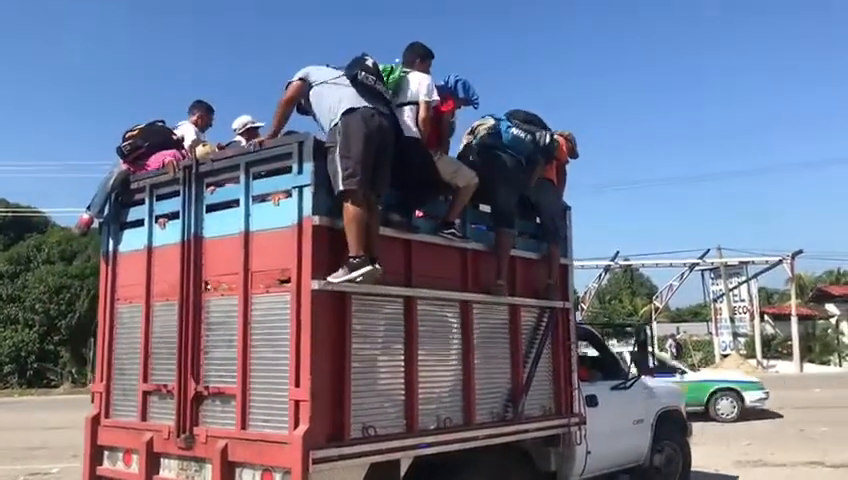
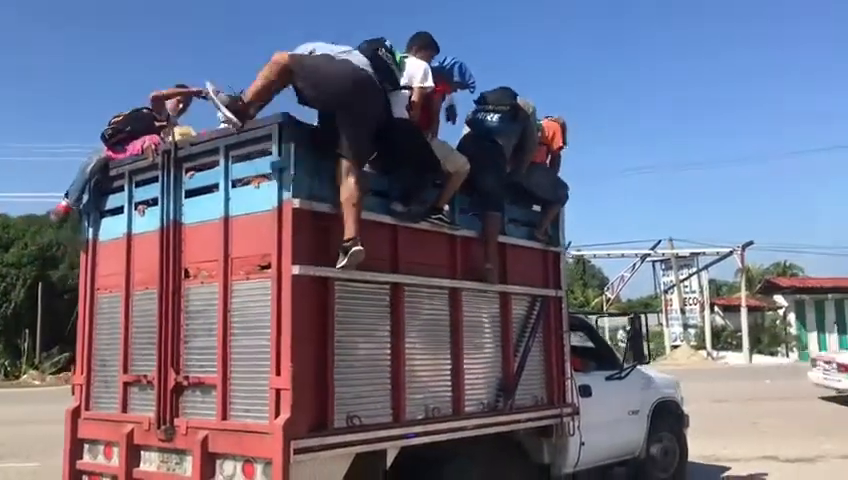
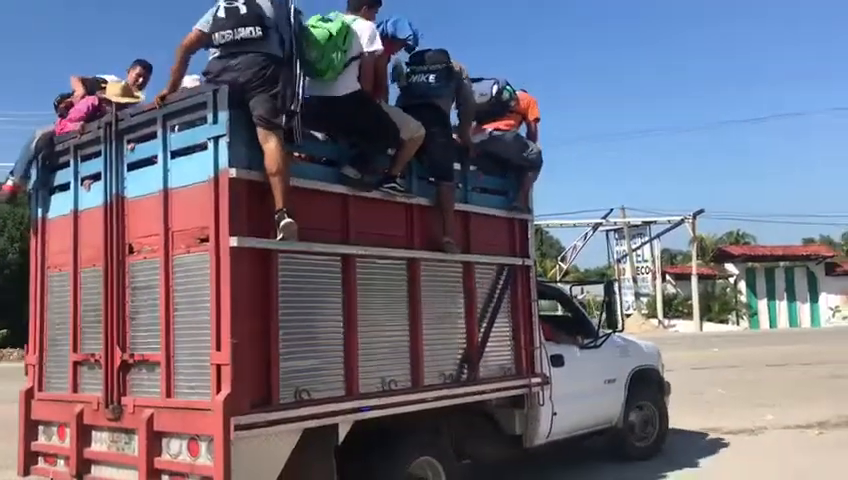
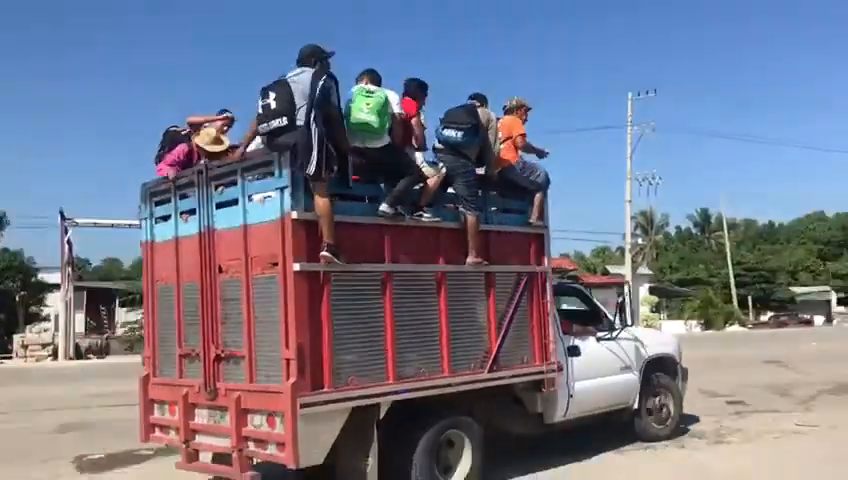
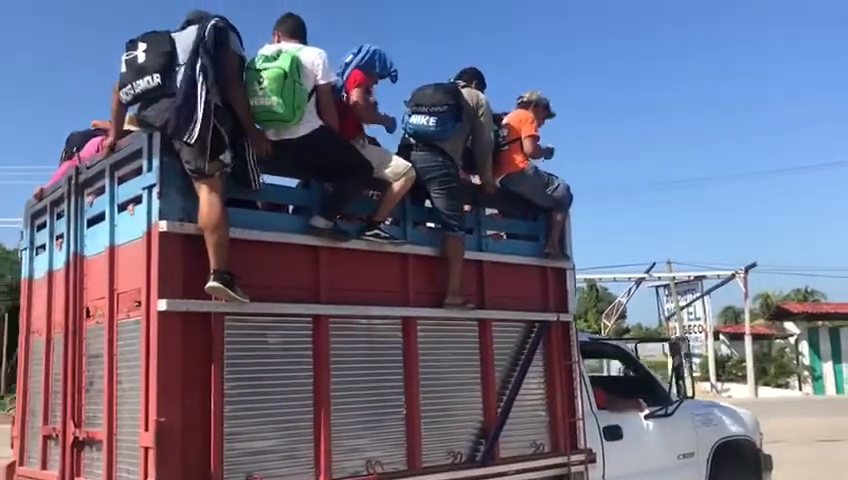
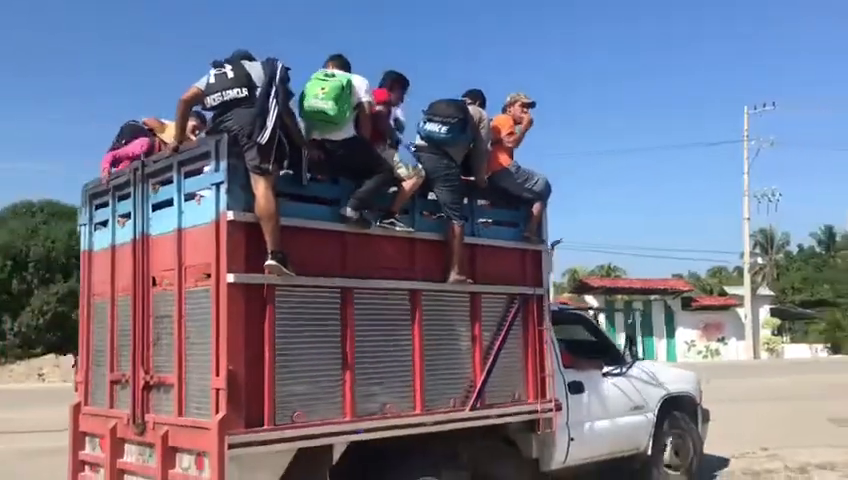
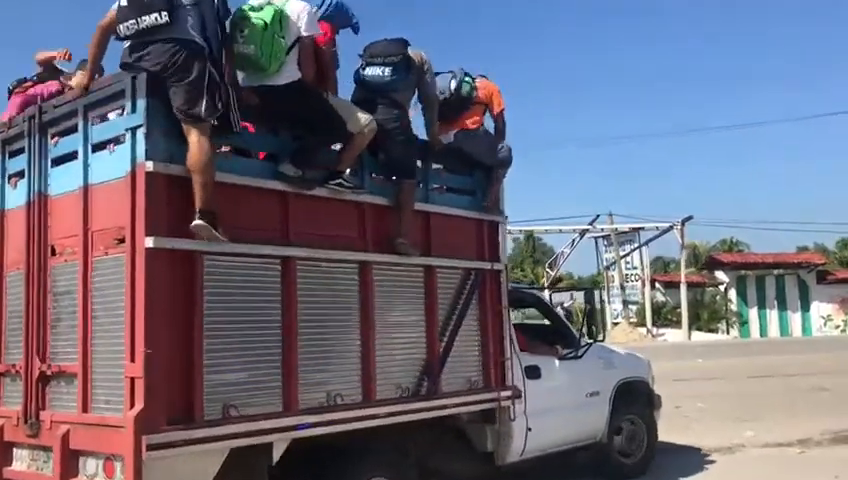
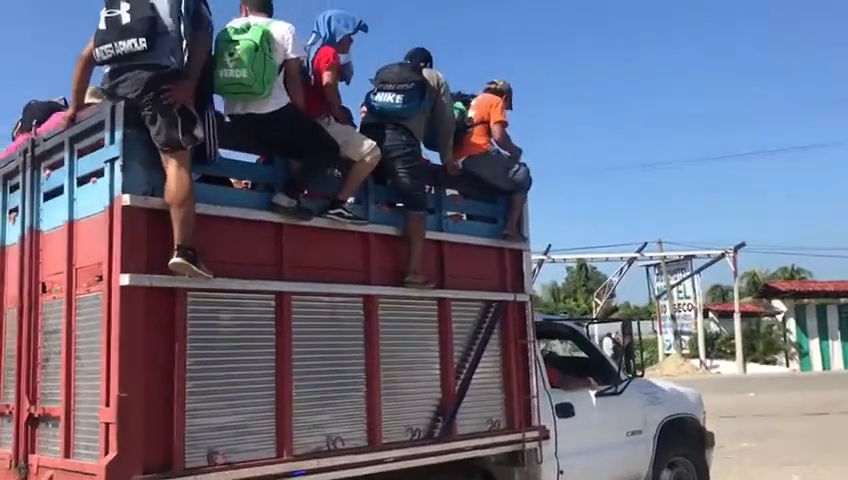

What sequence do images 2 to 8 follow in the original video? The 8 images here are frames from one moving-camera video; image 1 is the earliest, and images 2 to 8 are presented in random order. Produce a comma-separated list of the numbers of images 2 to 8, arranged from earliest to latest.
2, 3, 7, 8, 5, 6, 4
